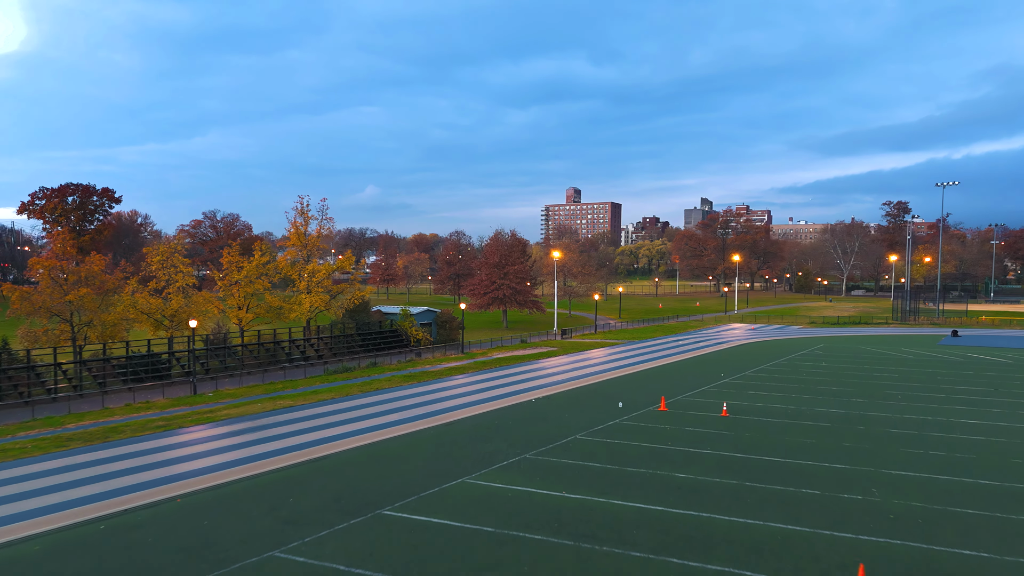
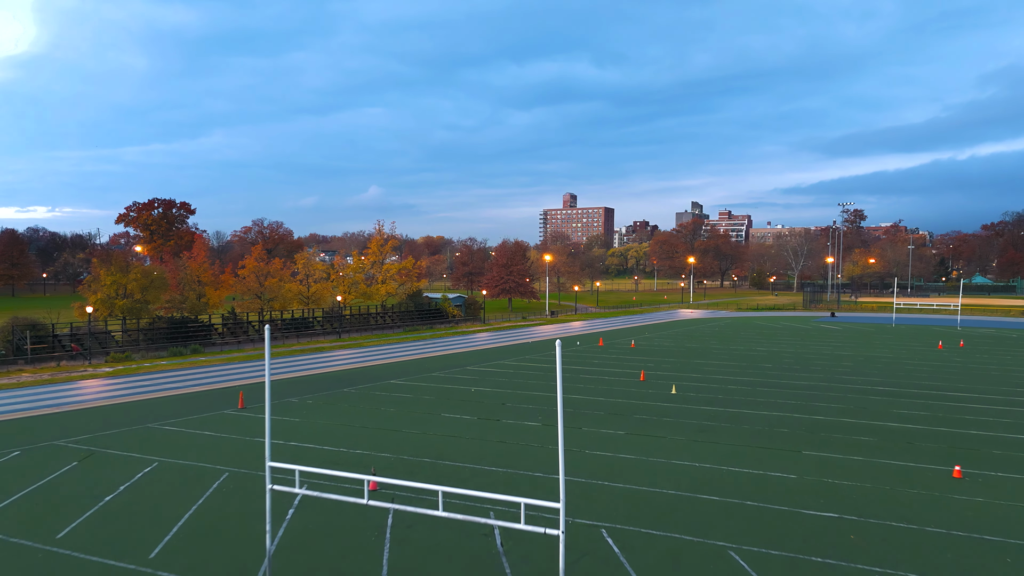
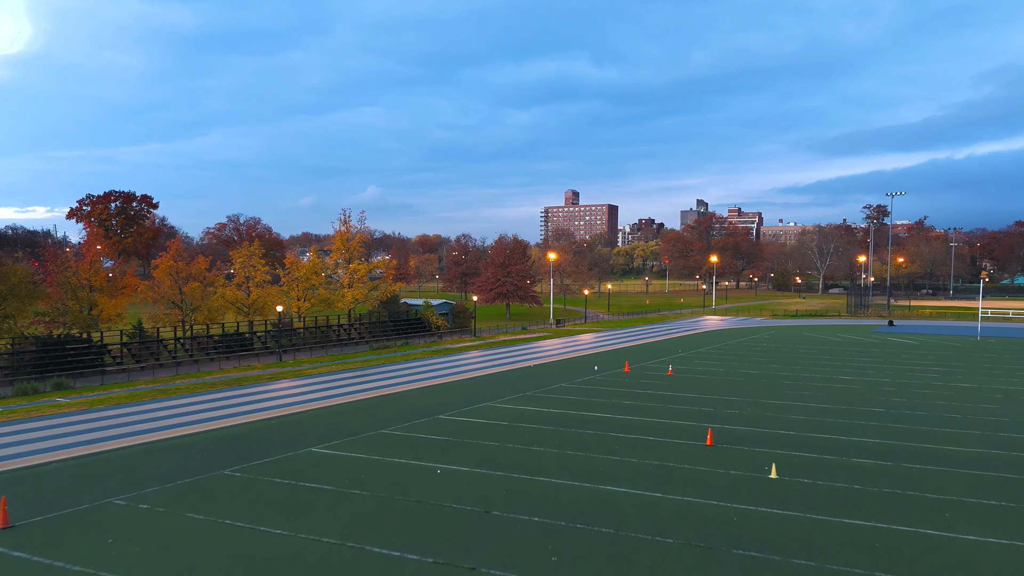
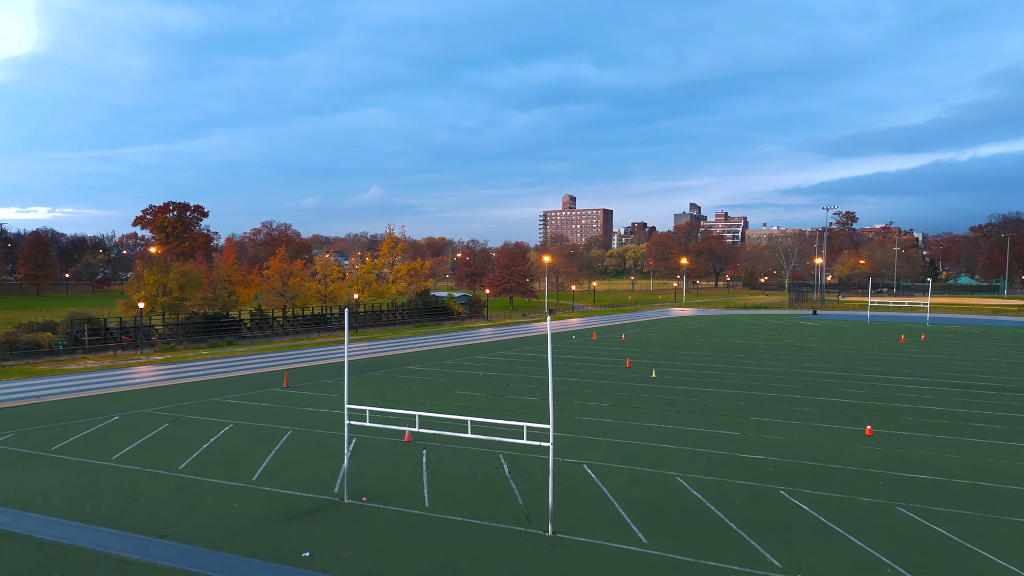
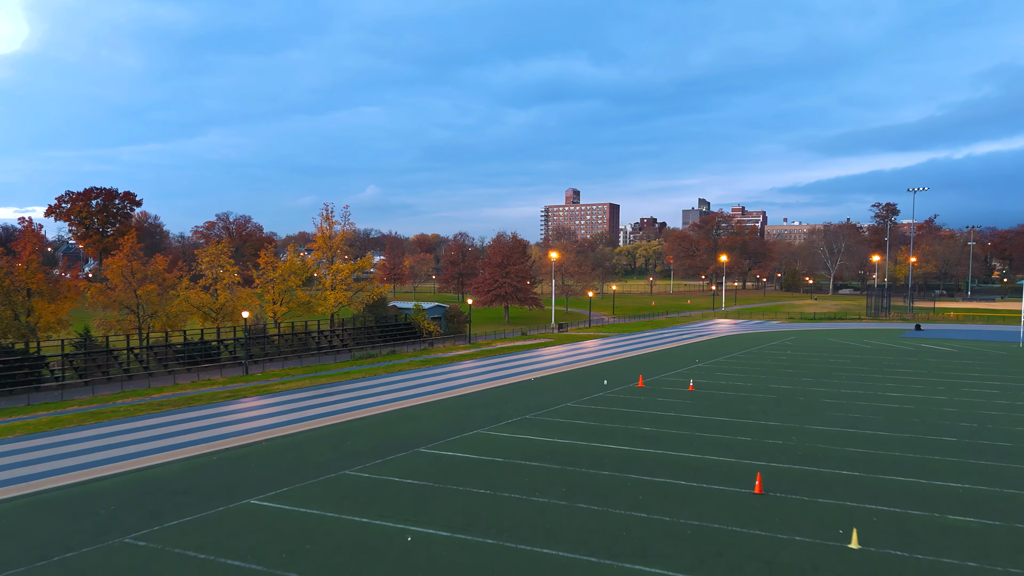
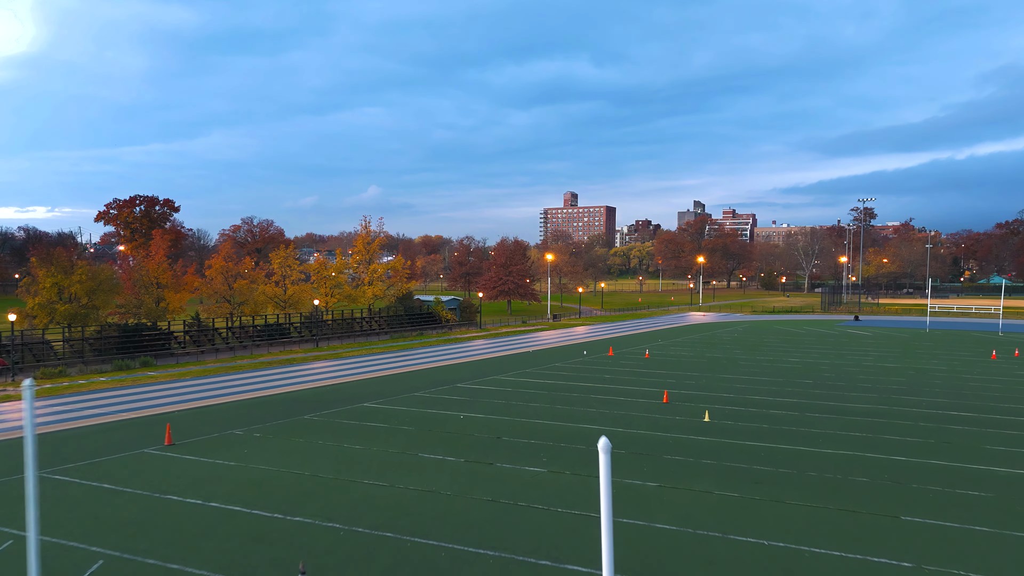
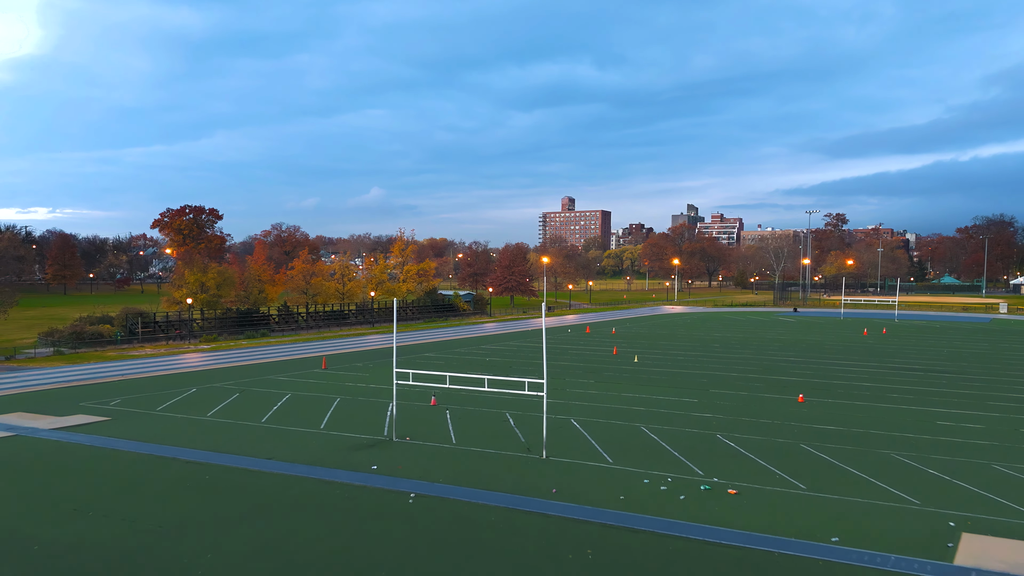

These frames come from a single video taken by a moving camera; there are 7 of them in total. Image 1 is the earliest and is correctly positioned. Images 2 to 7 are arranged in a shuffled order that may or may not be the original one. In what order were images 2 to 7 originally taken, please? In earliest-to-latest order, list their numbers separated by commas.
5, 3, 6, 2, 4, 7
